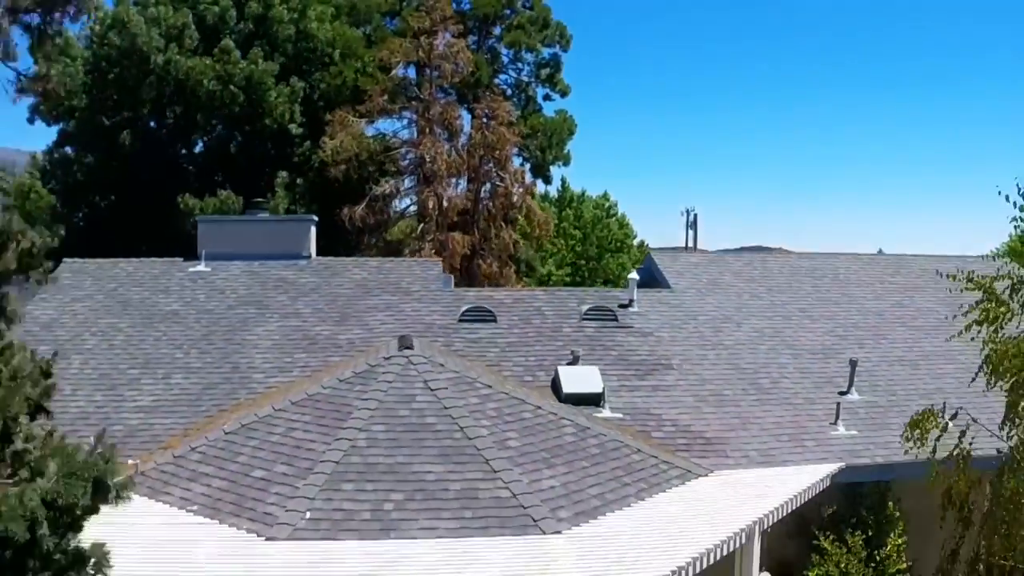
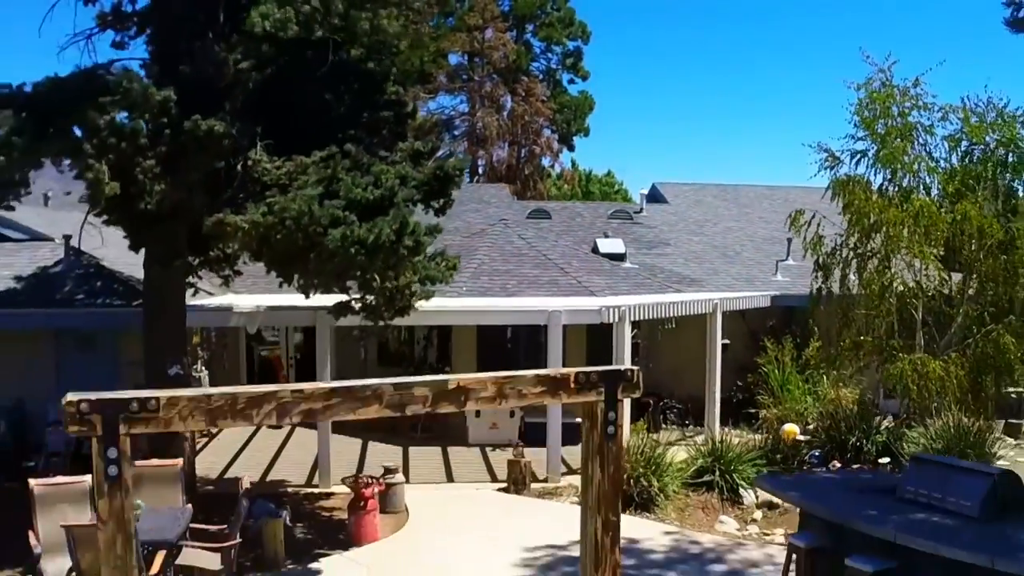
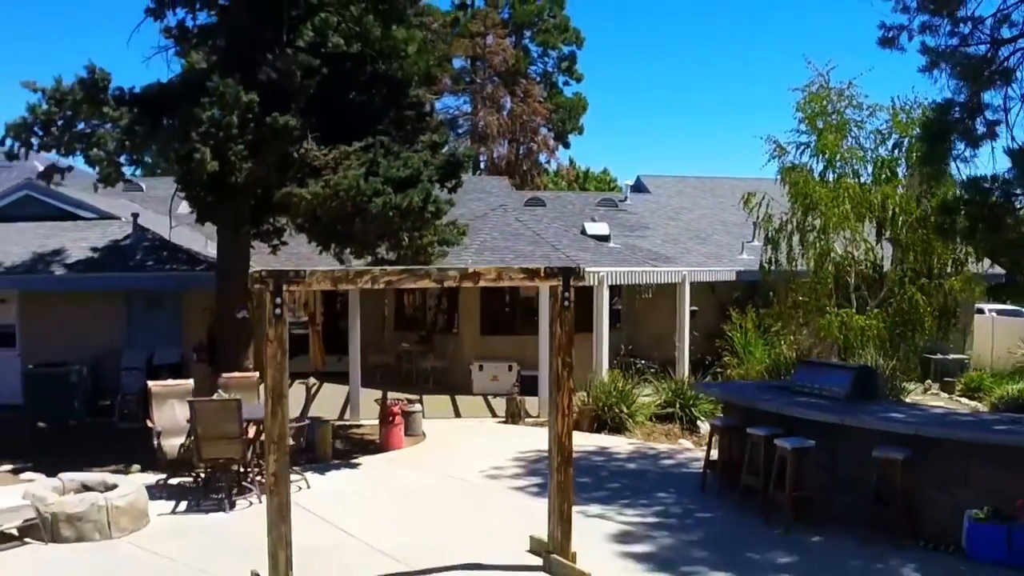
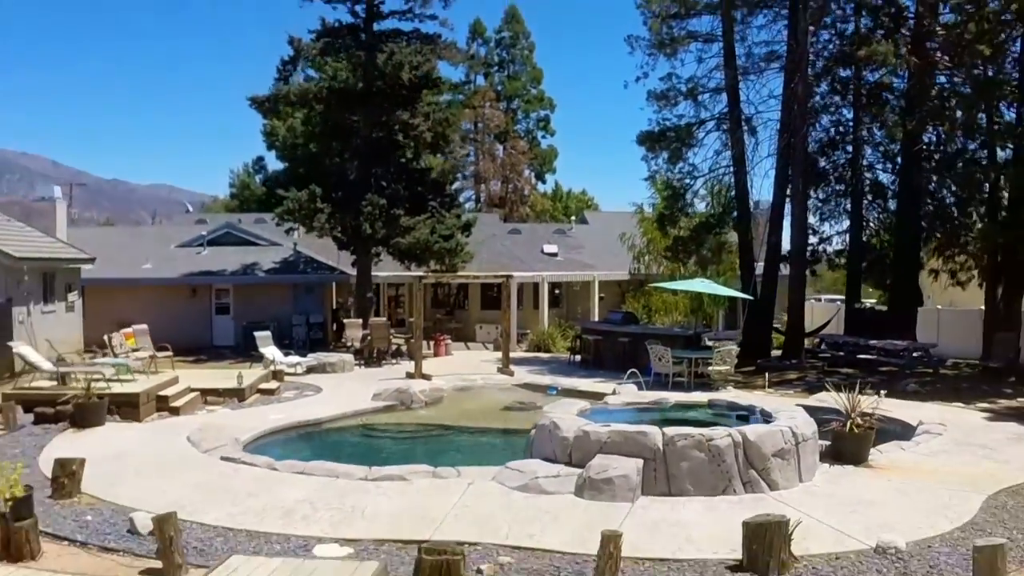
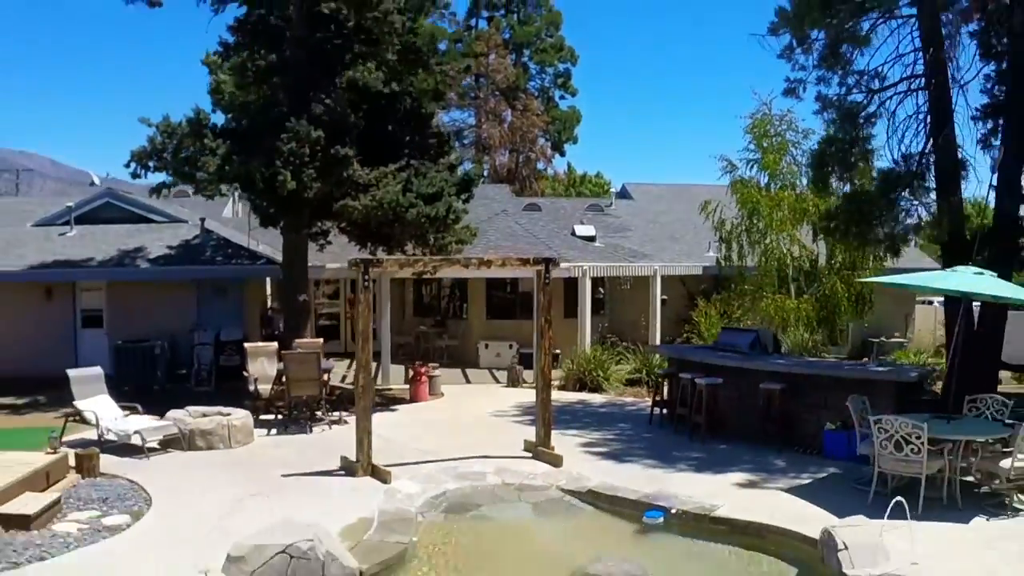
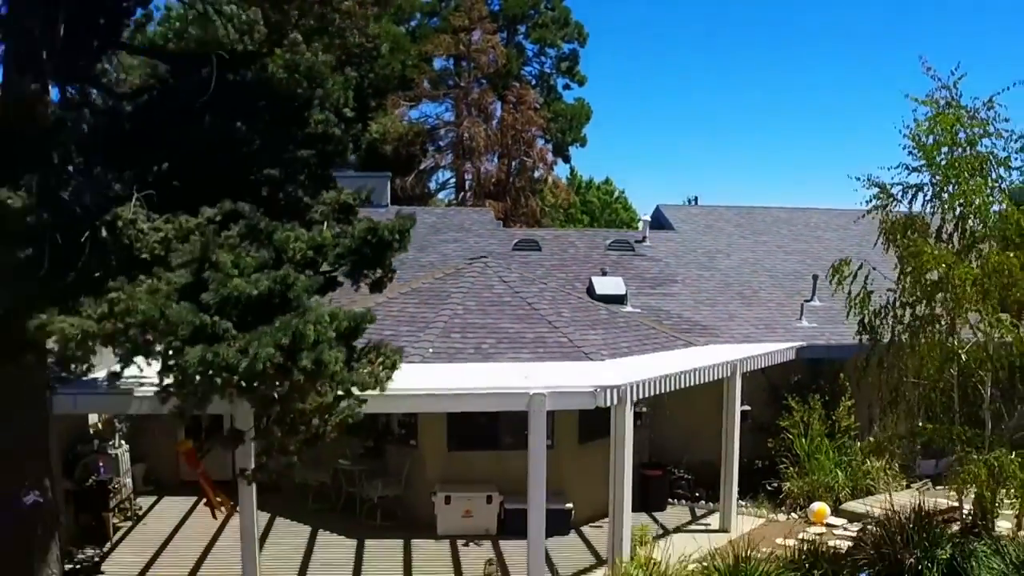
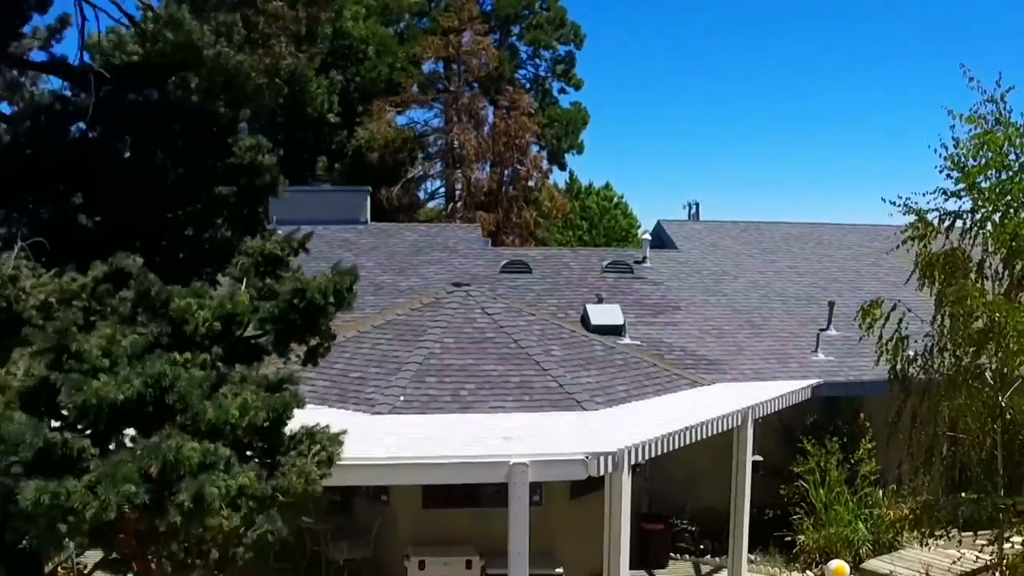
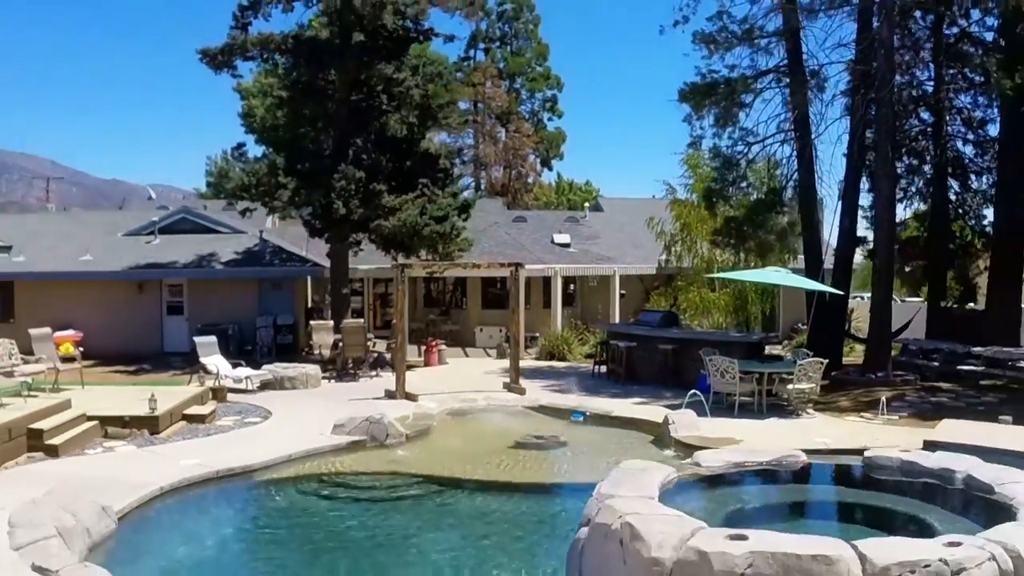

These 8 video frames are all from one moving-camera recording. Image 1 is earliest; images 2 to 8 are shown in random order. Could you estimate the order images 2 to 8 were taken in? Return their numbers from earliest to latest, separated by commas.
7, 6, 2, 3, 5, 8, 4
